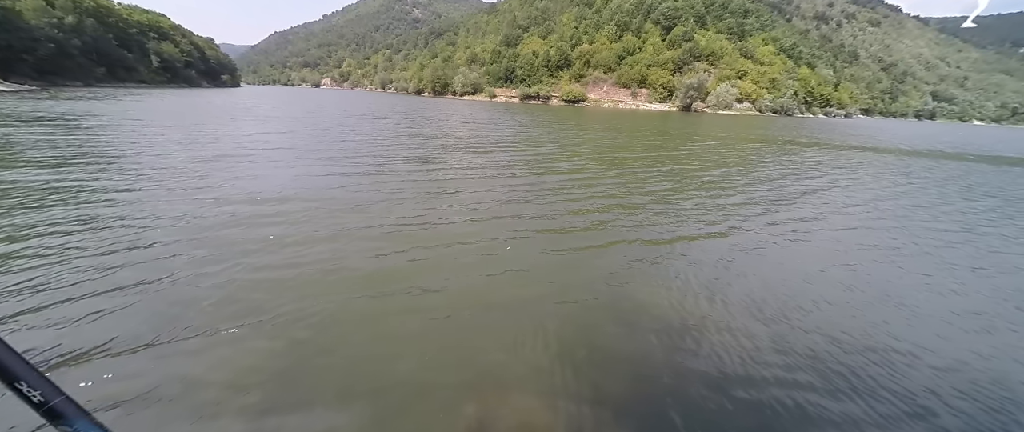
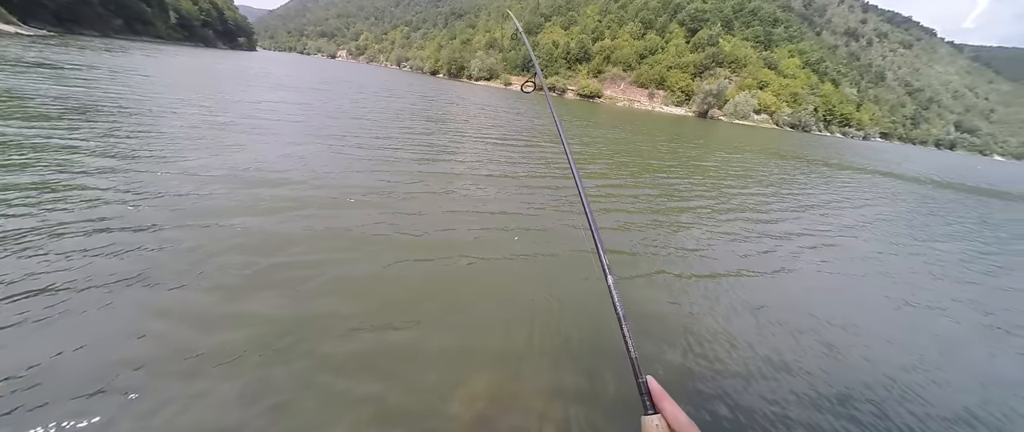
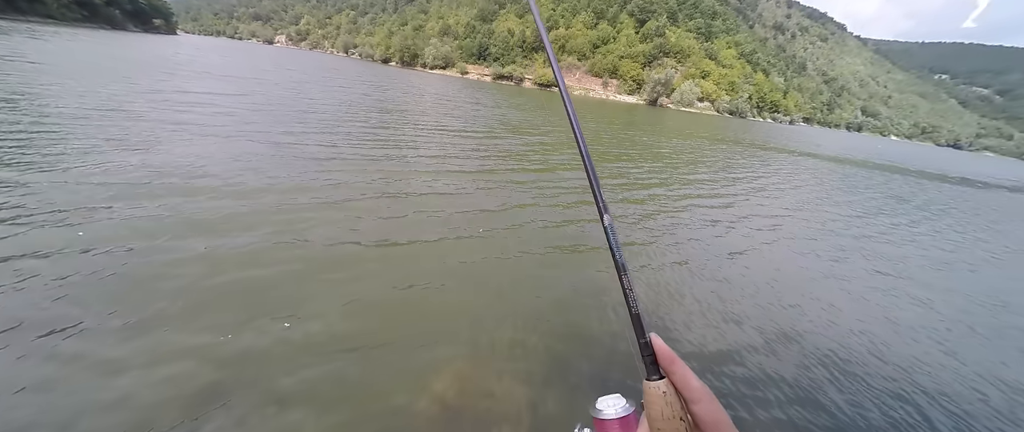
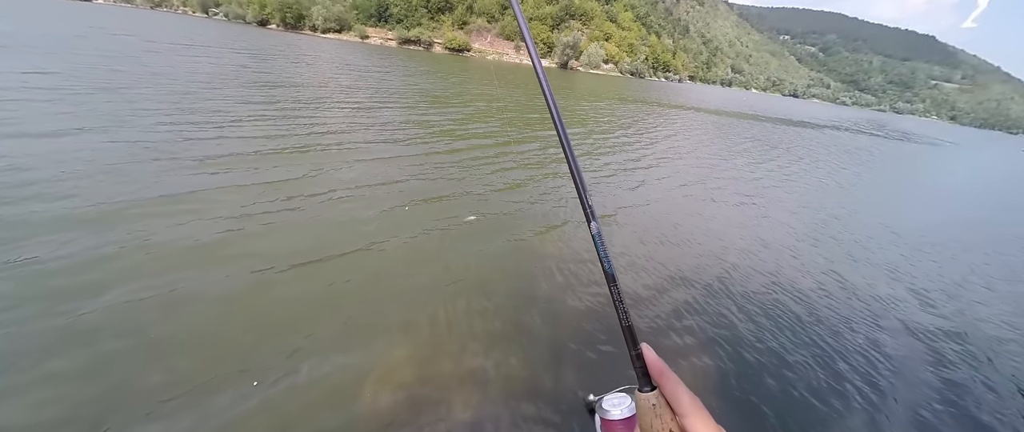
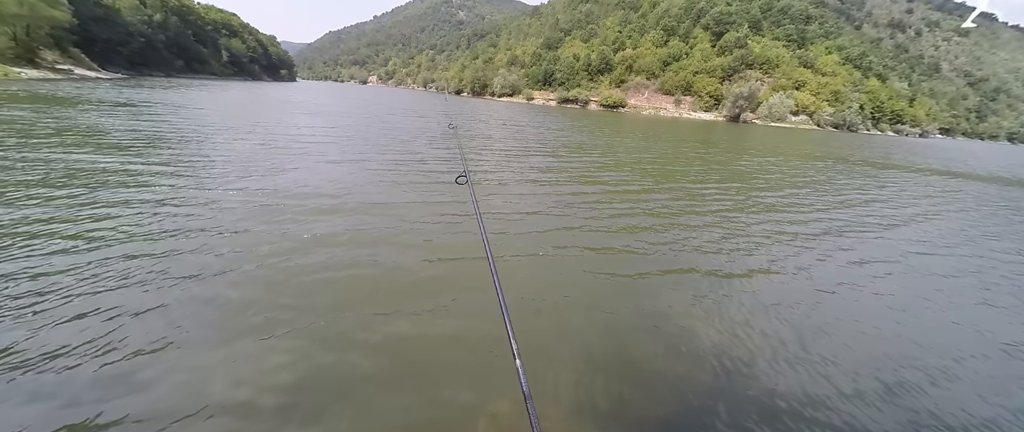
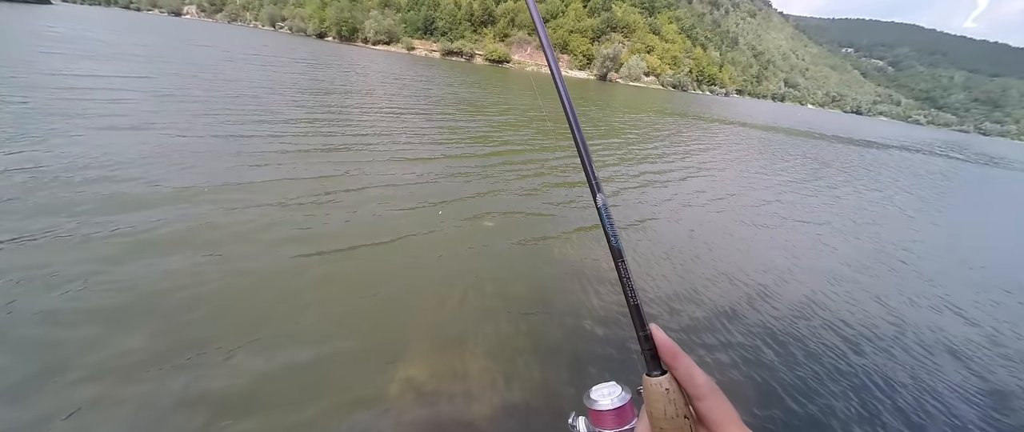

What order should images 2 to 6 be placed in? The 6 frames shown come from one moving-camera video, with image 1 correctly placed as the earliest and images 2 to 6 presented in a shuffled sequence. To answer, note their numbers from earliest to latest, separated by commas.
5, 2, 3, 6, 4
